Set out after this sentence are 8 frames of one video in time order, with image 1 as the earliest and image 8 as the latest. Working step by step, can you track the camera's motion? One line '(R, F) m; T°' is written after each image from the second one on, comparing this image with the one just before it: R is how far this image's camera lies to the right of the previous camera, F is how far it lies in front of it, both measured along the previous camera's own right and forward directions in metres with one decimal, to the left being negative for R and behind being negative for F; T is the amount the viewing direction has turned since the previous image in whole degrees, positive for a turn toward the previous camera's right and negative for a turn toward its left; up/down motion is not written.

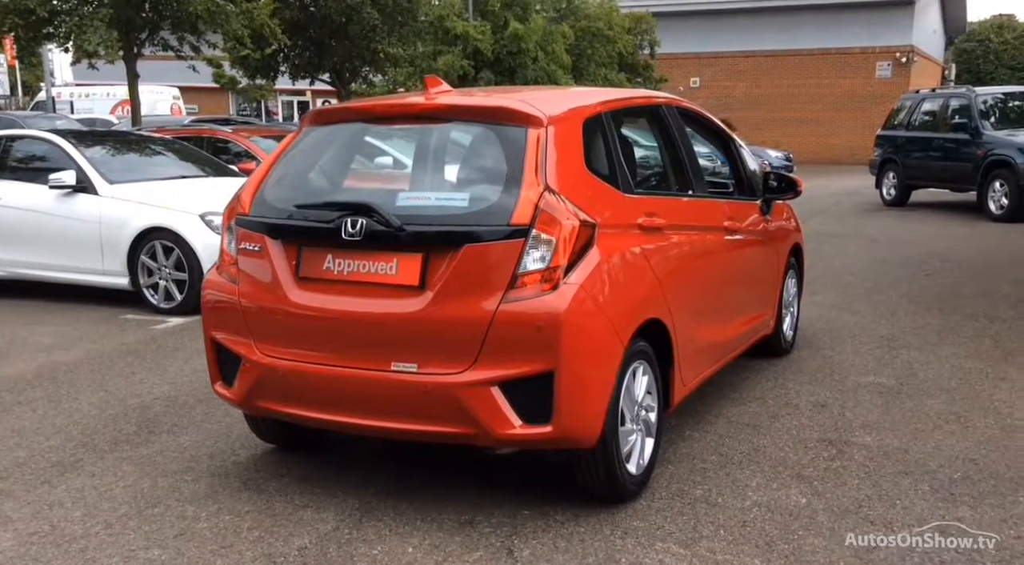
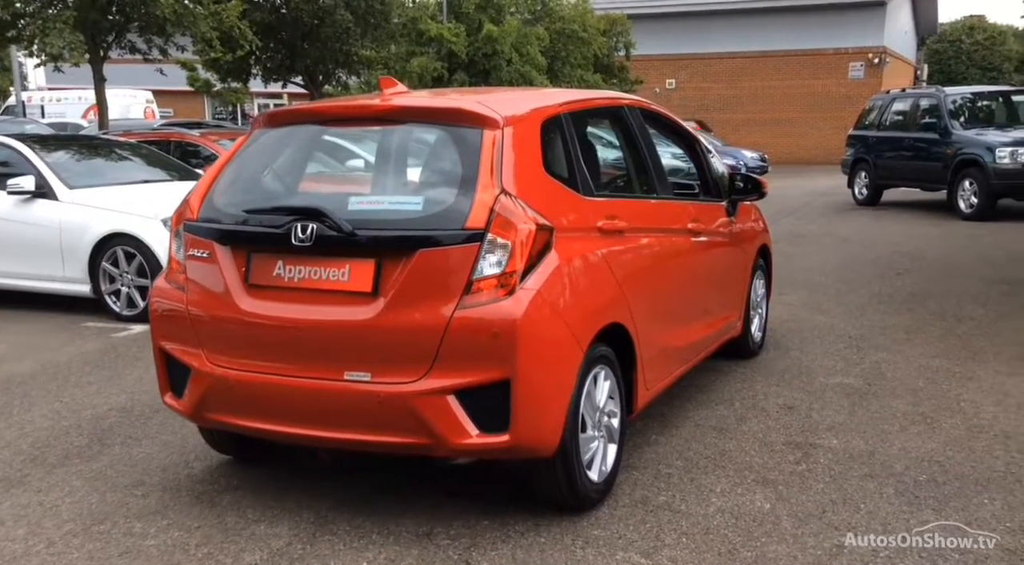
(+0.1, +0.1) m; +1°
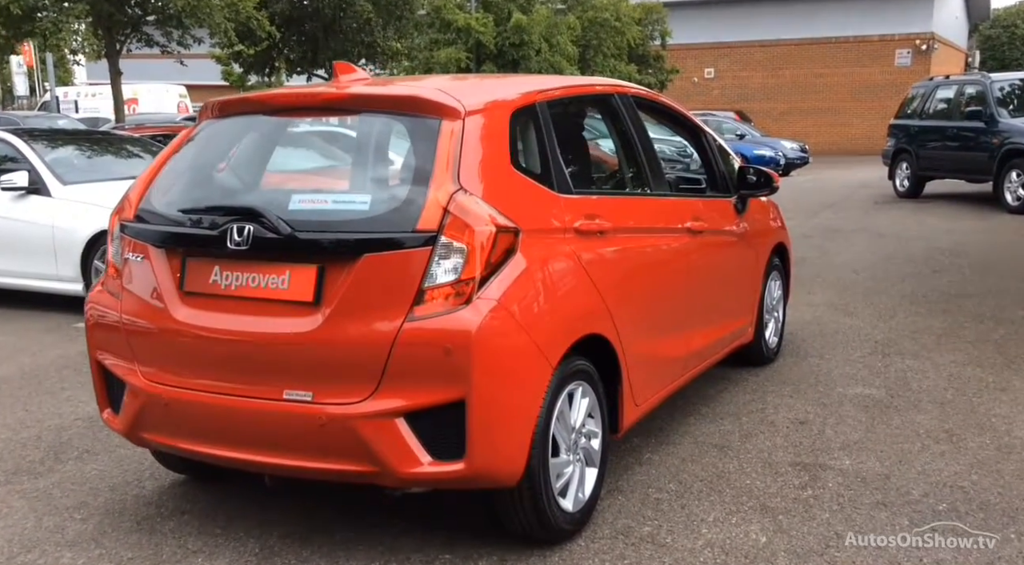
(+0.3, +0.4) m; -2°
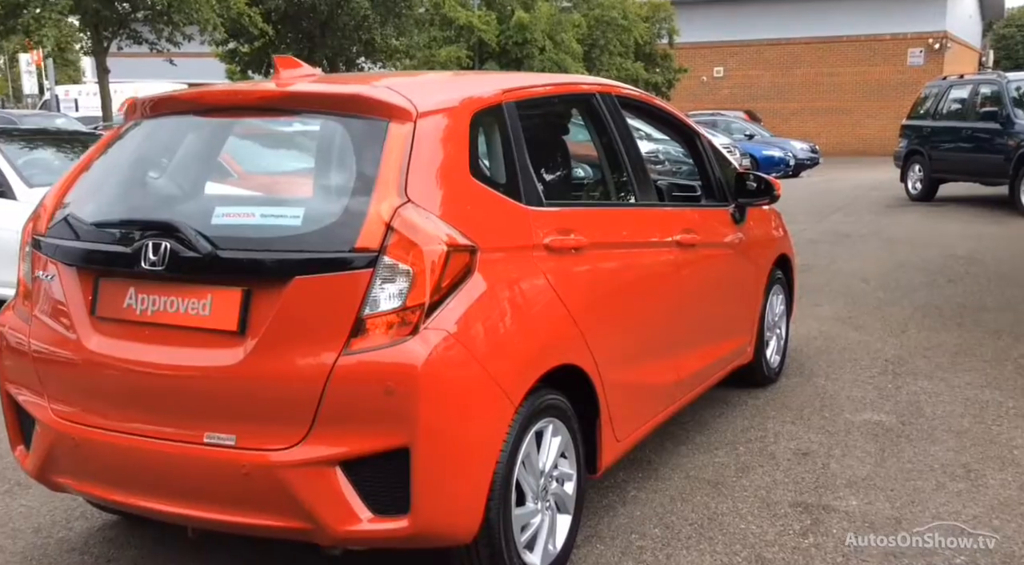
(+0.2, +0.4) m; -1°
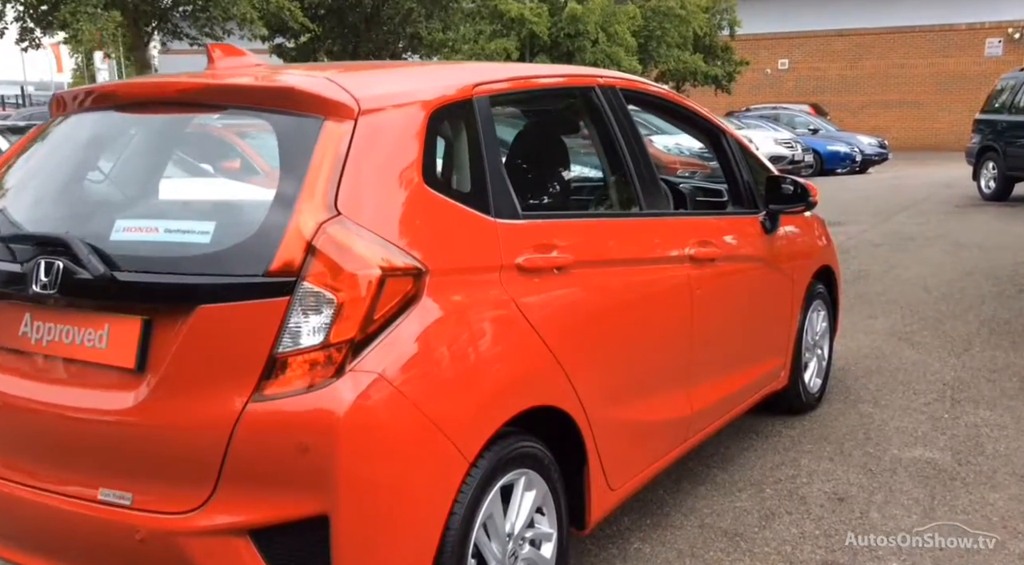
(+0.3, +0.5) m; -4°
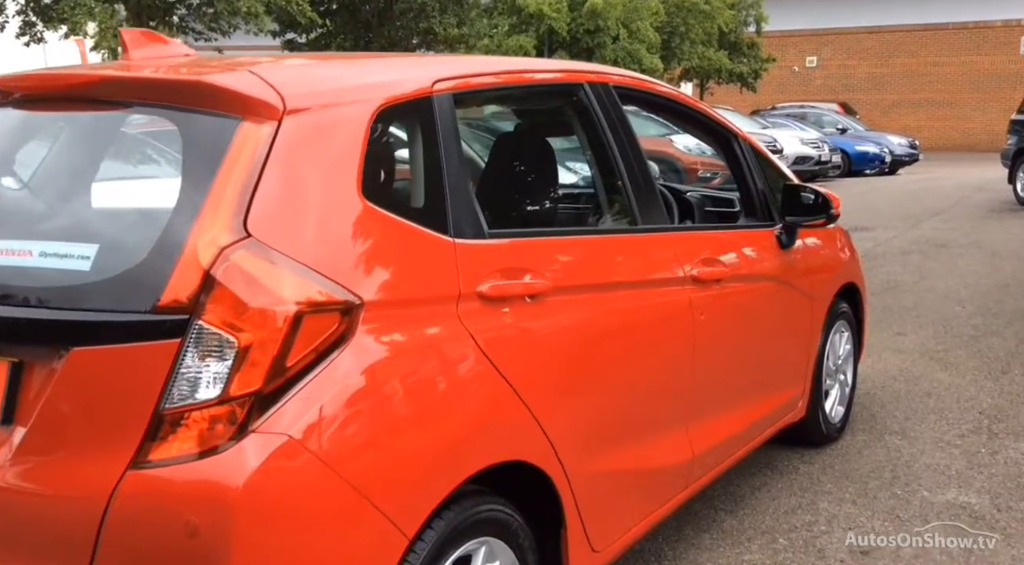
(+0.2, +0.5) m; -1°
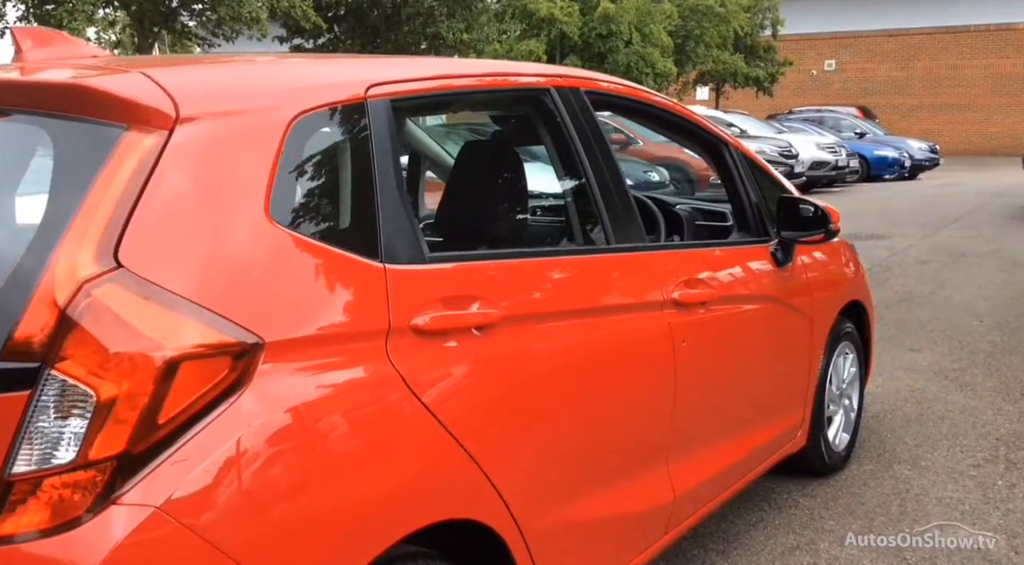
(+0.2, +0.3) m; -1°
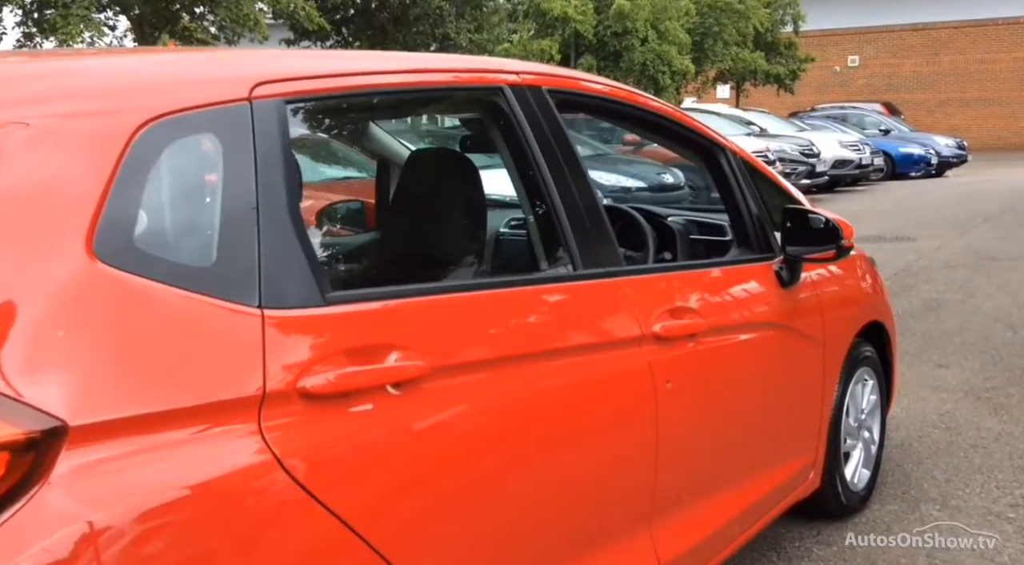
(+0.2, +0.5) m; -1°
